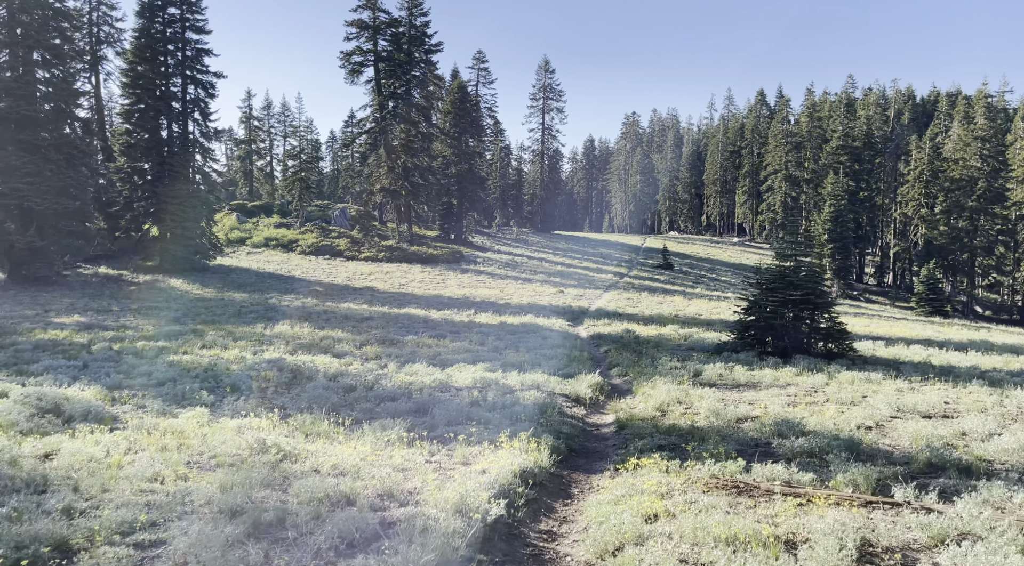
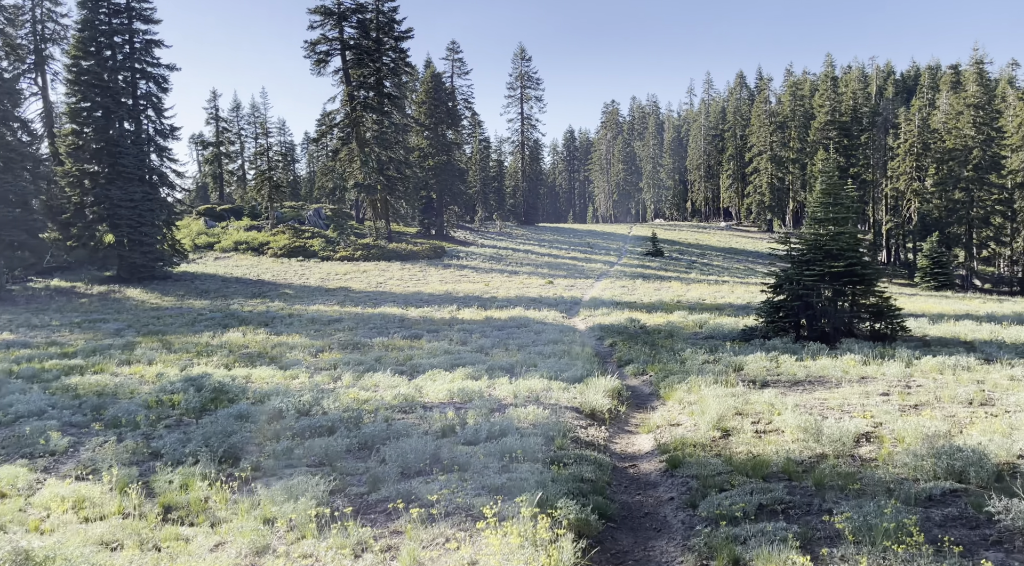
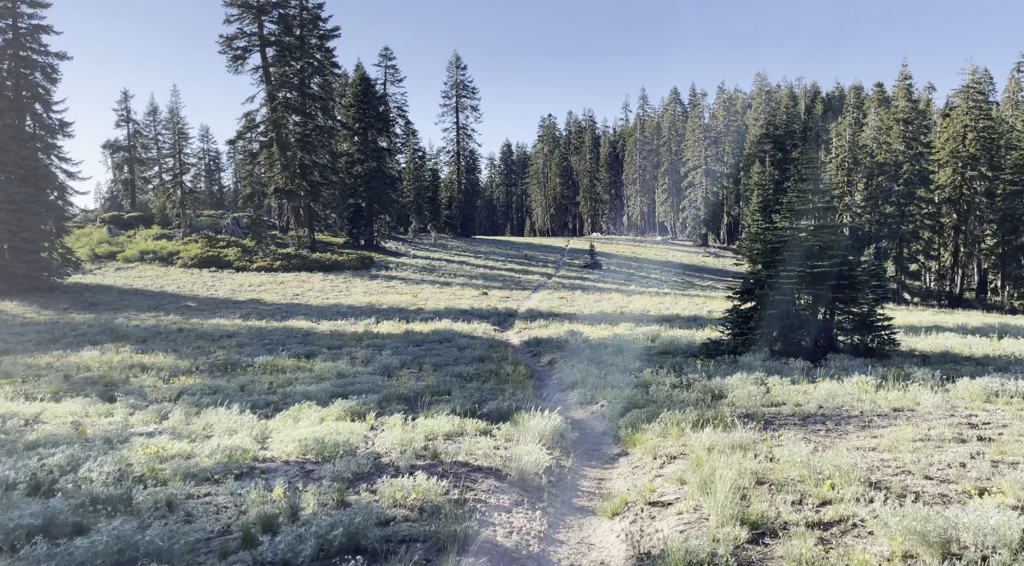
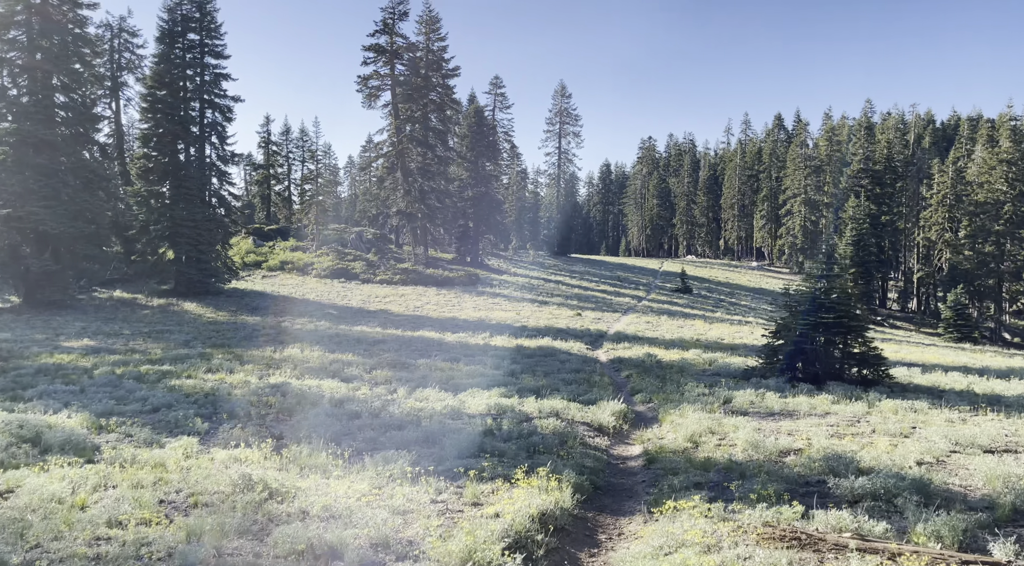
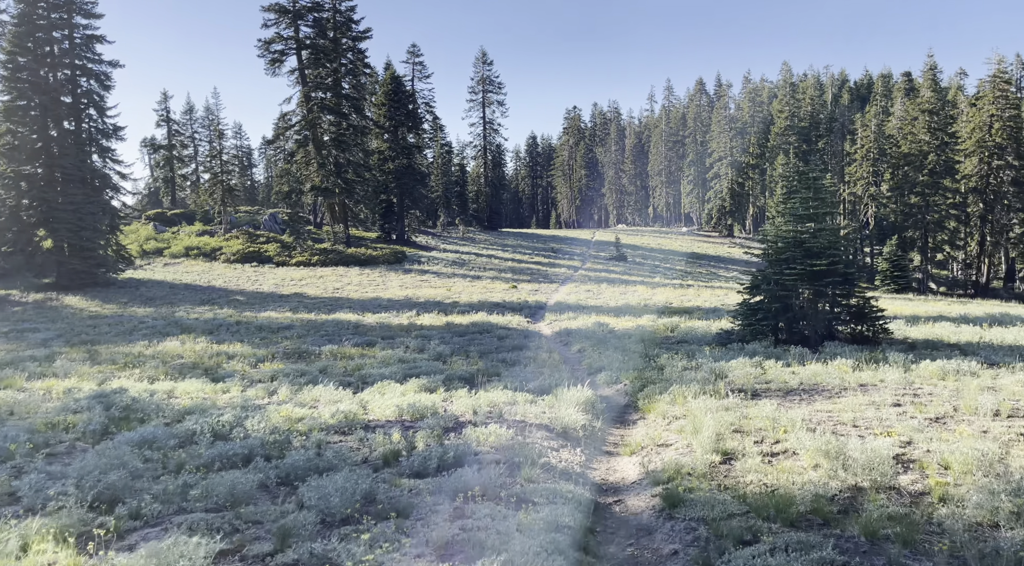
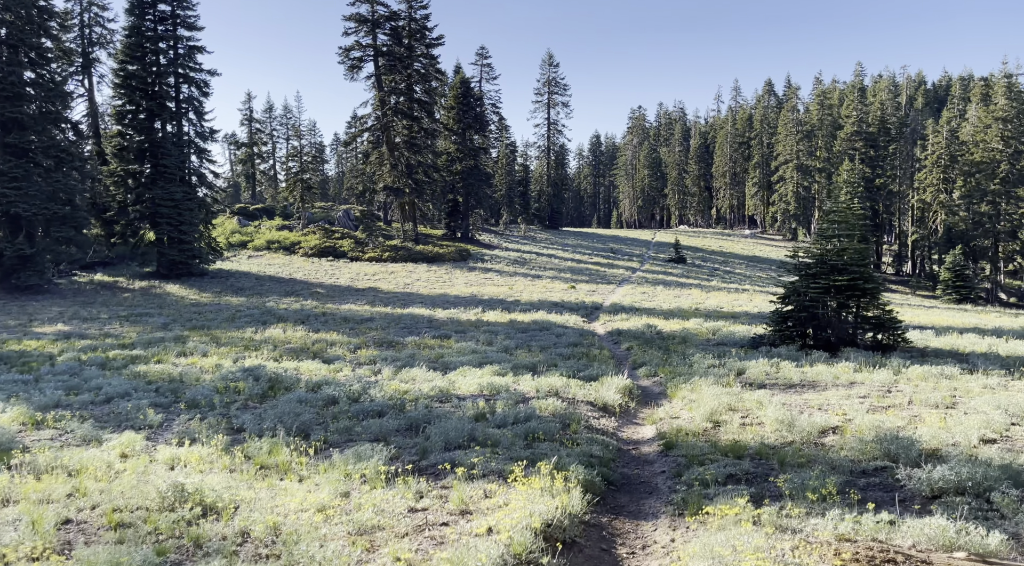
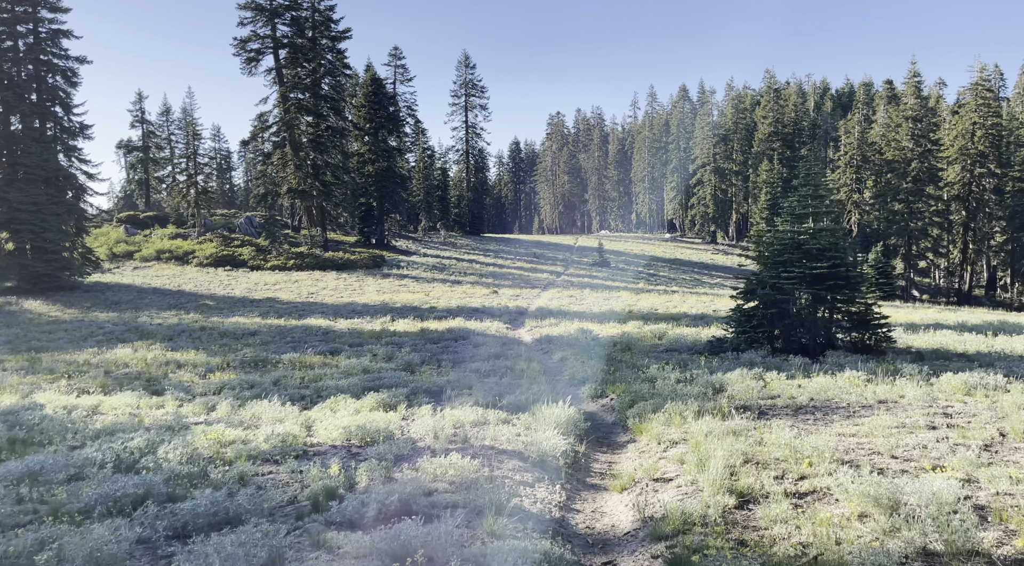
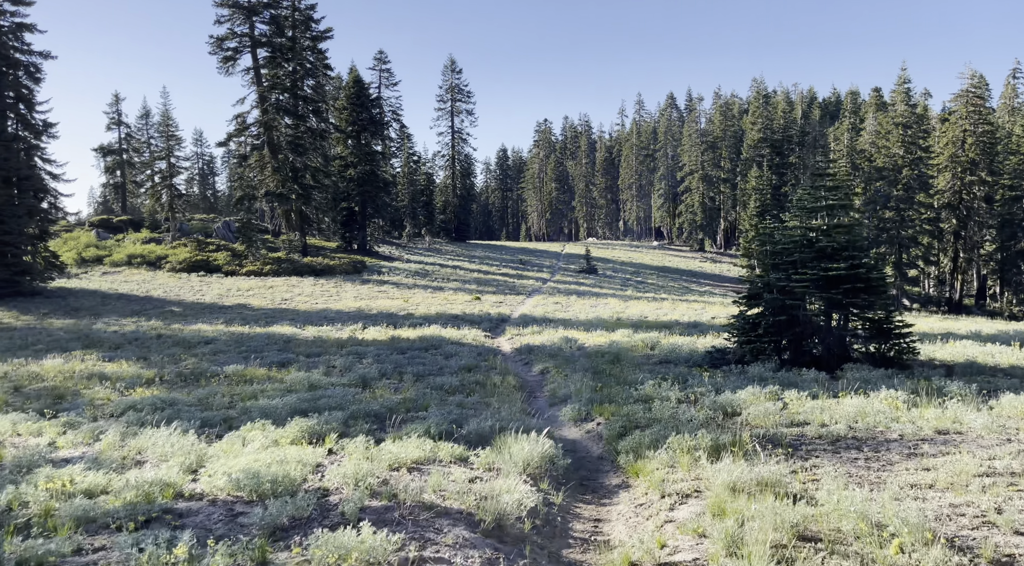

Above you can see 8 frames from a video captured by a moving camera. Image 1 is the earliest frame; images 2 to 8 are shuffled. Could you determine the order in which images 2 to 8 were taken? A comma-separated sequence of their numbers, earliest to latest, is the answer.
4, 6, 2, 5, 7, 3, 8
